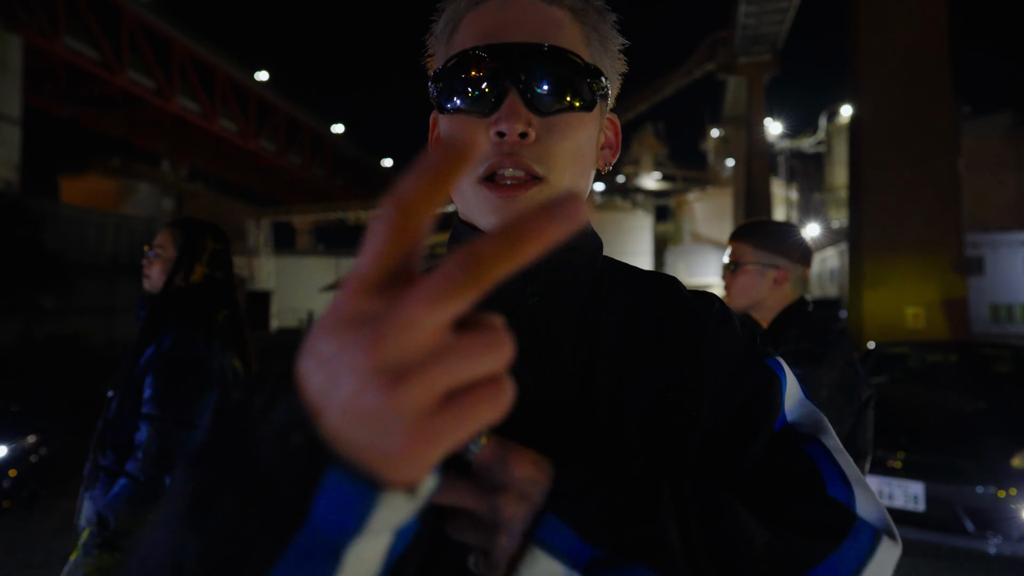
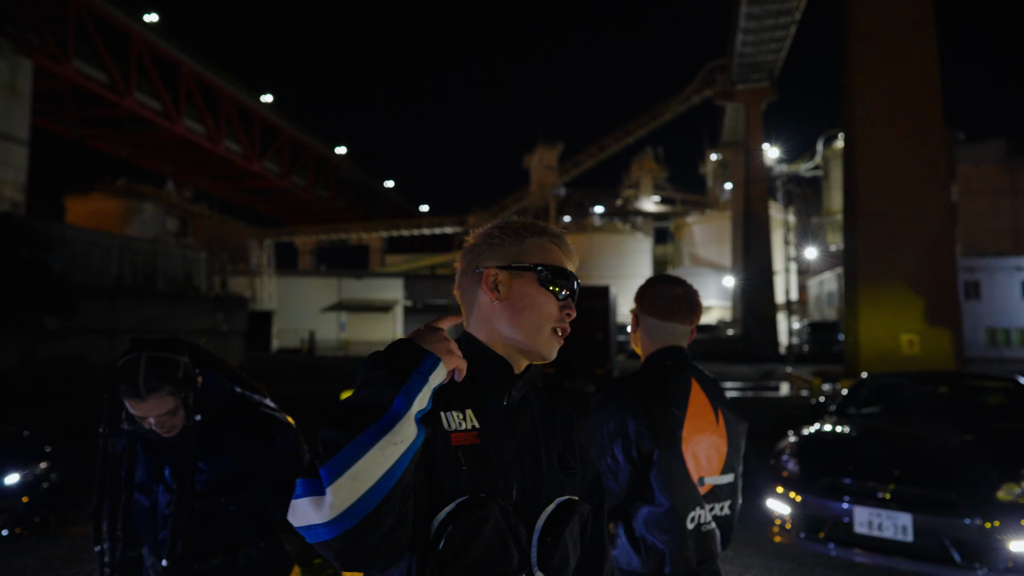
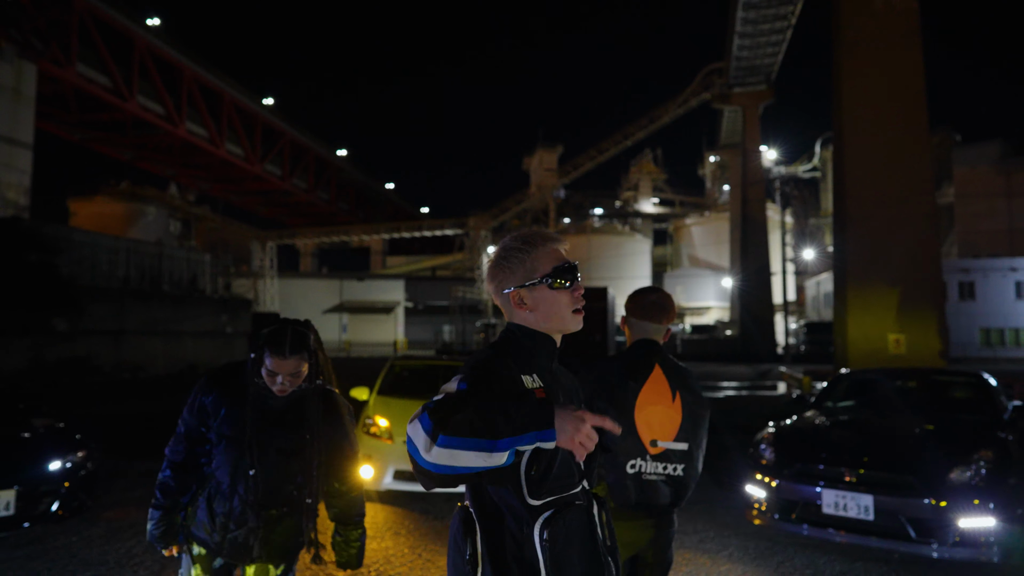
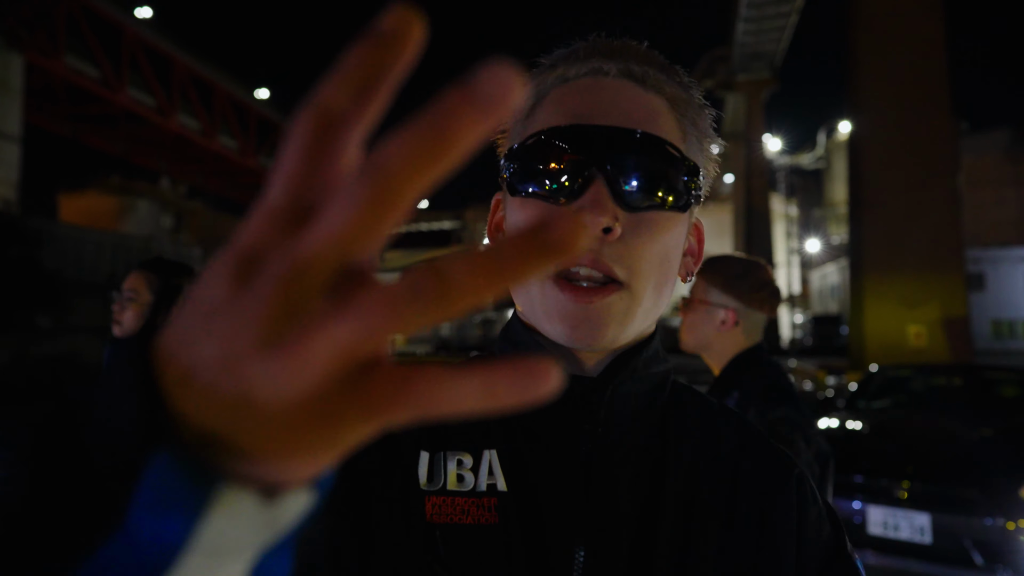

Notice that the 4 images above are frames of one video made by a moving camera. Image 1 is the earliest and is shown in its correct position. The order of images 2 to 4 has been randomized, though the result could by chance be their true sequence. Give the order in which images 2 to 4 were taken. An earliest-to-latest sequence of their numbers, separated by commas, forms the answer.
4, 2, 3
